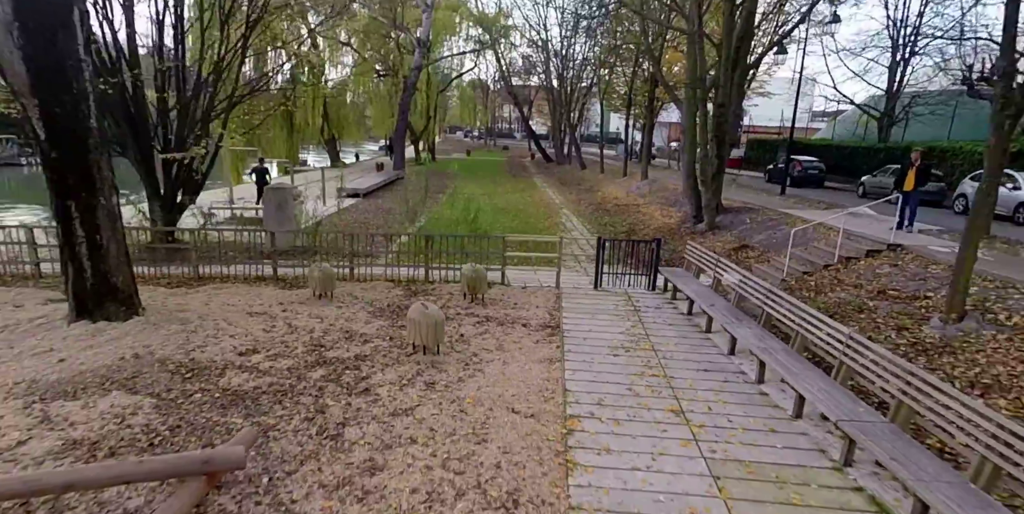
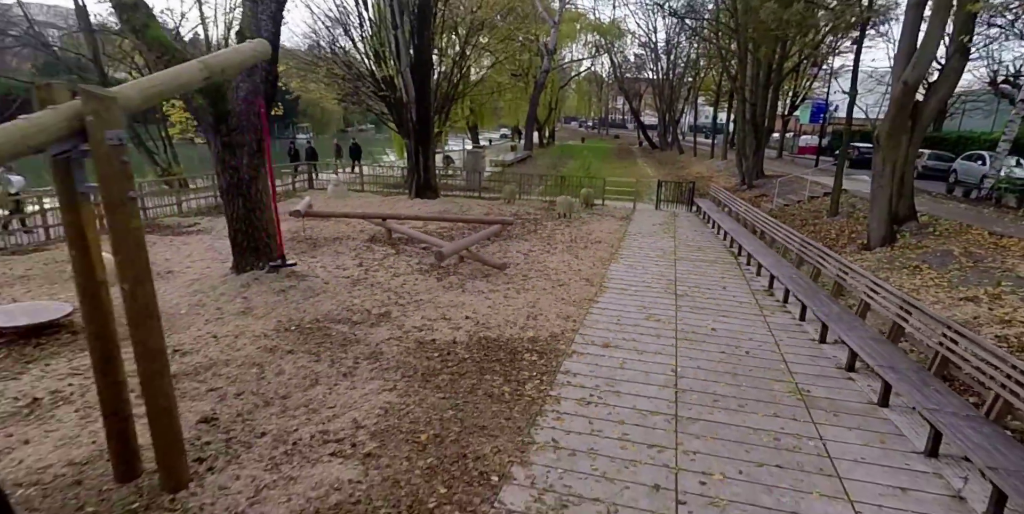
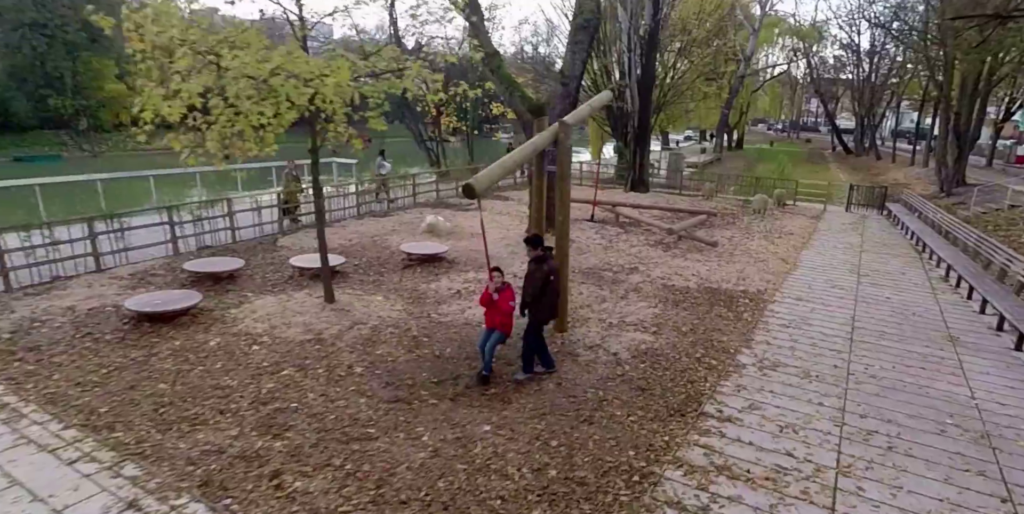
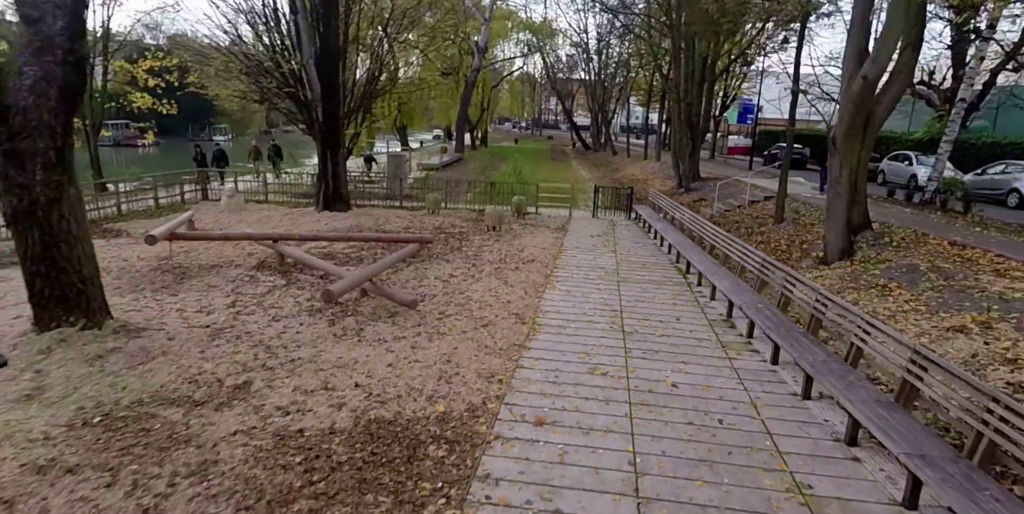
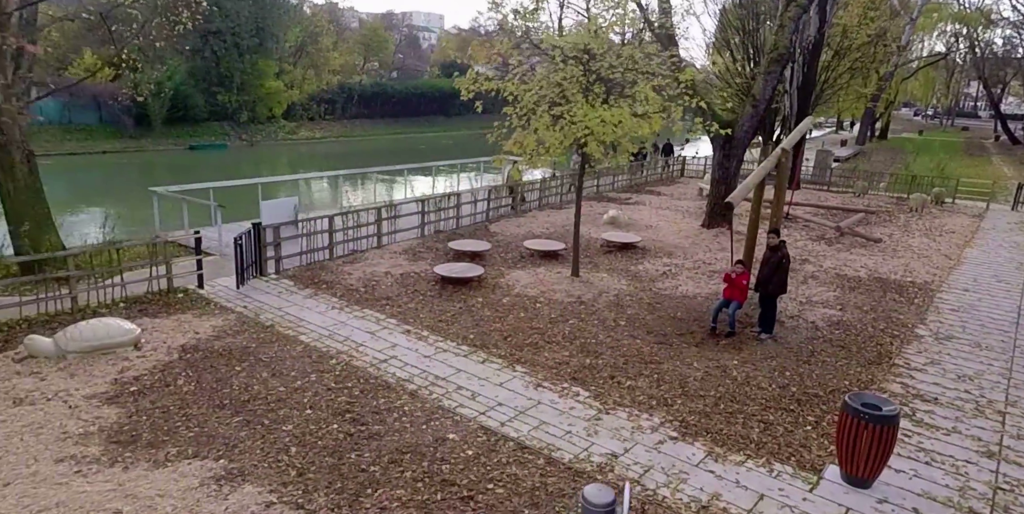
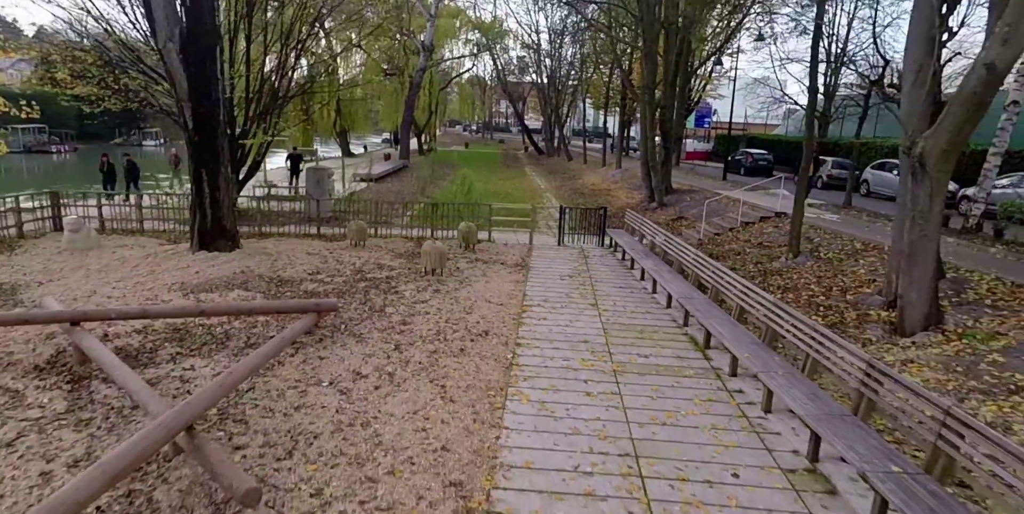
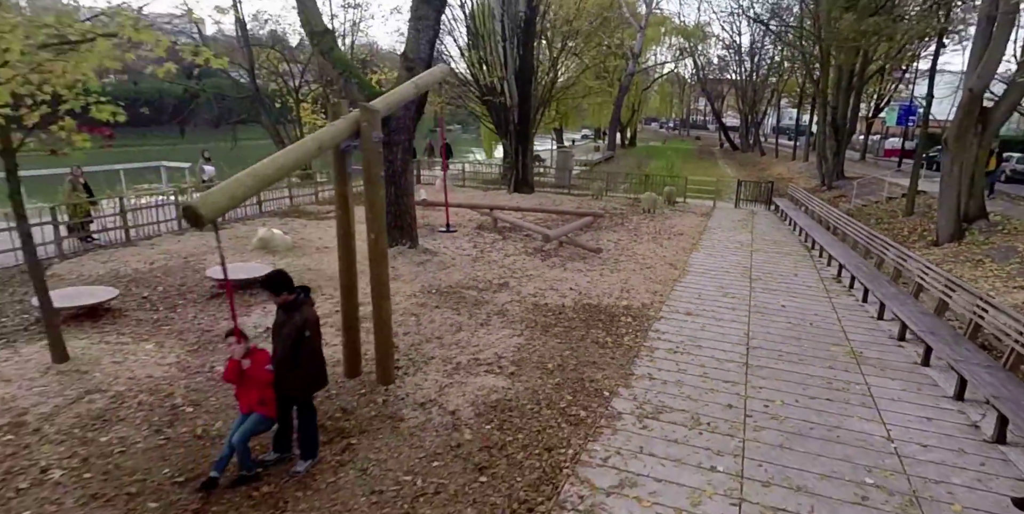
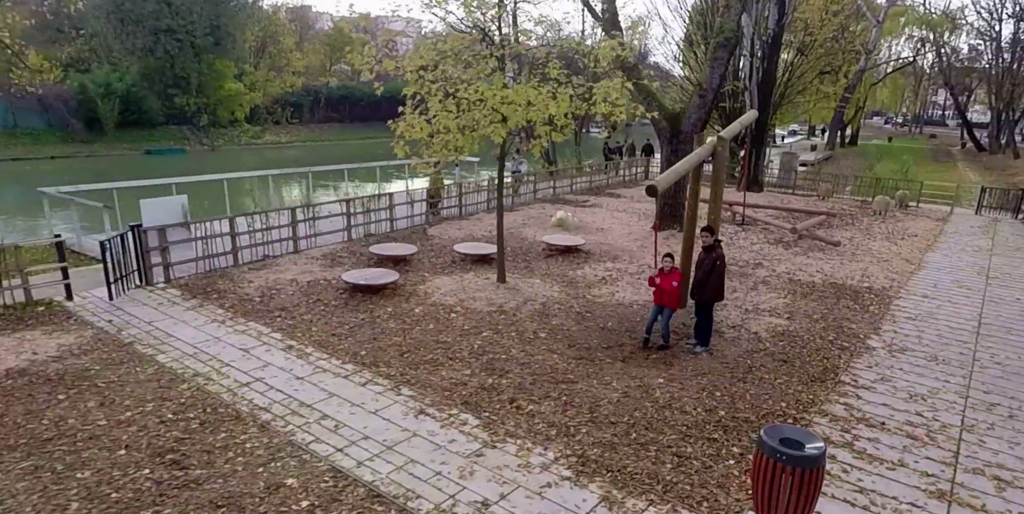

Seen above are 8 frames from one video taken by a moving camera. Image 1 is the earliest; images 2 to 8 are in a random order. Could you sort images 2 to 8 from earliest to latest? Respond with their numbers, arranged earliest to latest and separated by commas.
6, 4, 2, 7, 3, 8, 5
